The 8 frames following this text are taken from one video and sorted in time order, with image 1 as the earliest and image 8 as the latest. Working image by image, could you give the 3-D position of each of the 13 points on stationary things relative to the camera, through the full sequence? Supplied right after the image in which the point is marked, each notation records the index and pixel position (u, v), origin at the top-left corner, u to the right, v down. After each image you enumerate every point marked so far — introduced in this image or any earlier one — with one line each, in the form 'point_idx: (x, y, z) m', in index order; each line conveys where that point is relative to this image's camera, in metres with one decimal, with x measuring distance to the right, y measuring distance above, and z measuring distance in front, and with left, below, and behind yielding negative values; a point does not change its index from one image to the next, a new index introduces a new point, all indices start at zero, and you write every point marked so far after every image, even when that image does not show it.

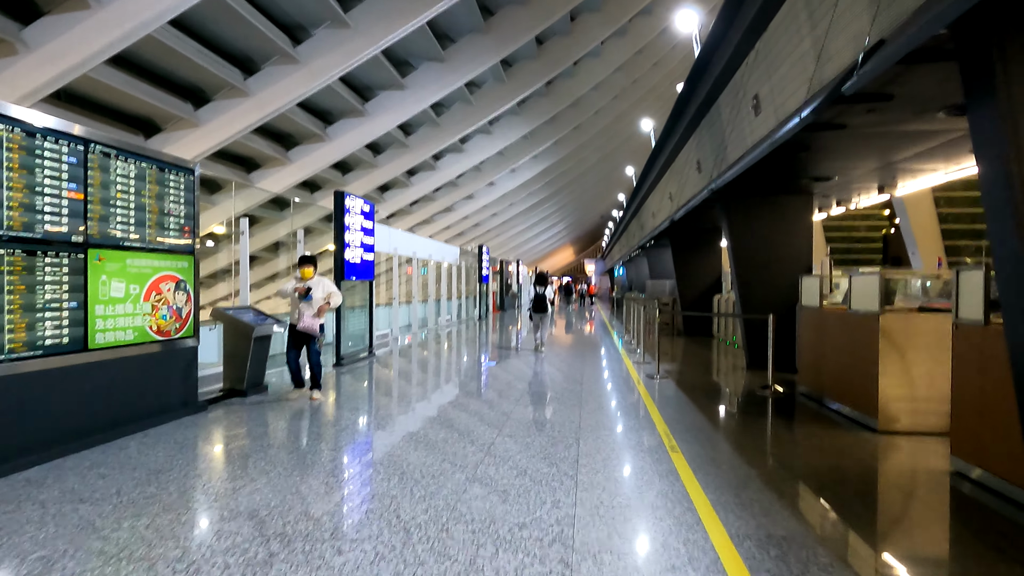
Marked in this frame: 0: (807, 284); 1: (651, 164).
0: (+3.3, 0.0, +7.3) m
1: (+3.3, +3.0, +15.8) m
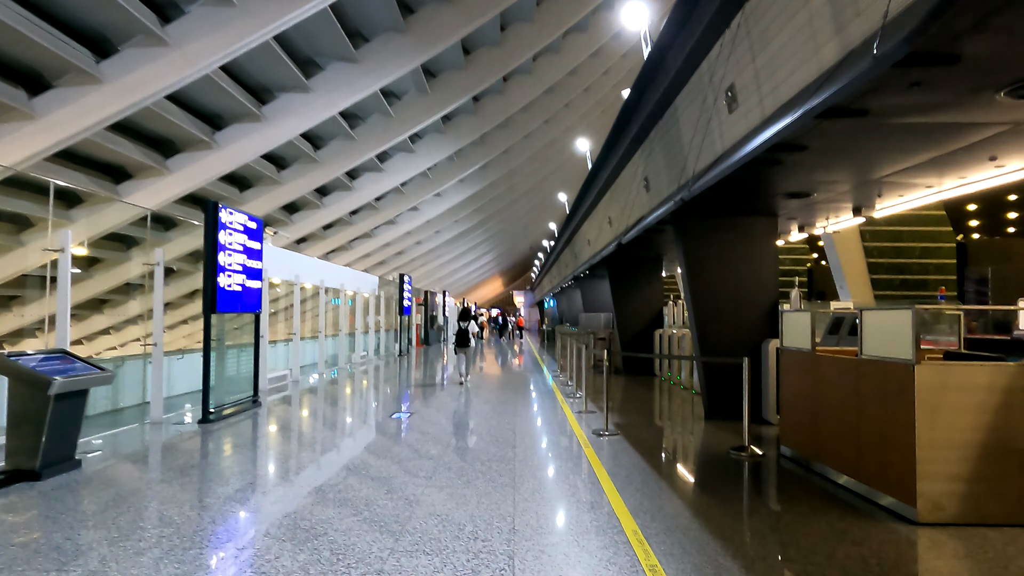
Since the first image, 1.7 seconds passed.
0: (+2.5, -0.3, +6.0) m
1: (+1.7, +2.2, +14.6) m
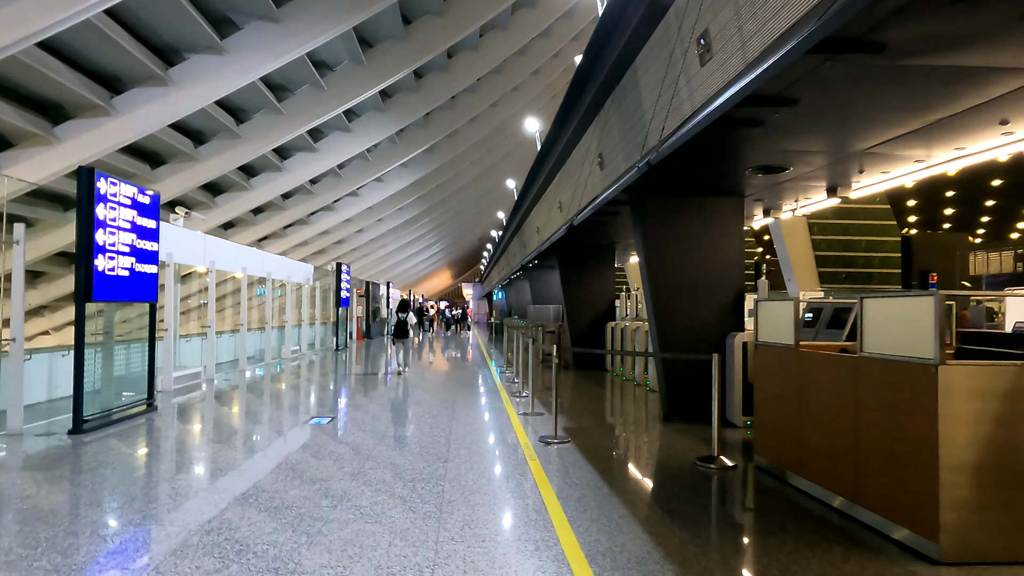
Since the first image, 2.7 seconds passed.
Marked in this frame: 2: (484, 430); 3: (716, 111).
0: (+2.0, -0.2, +5.2) m
1: (+0.5, +2.4, +13.6) m
2: (-0.3, -1.6, +7.8) m
3: (+1.4, +1.2, +4.5) m
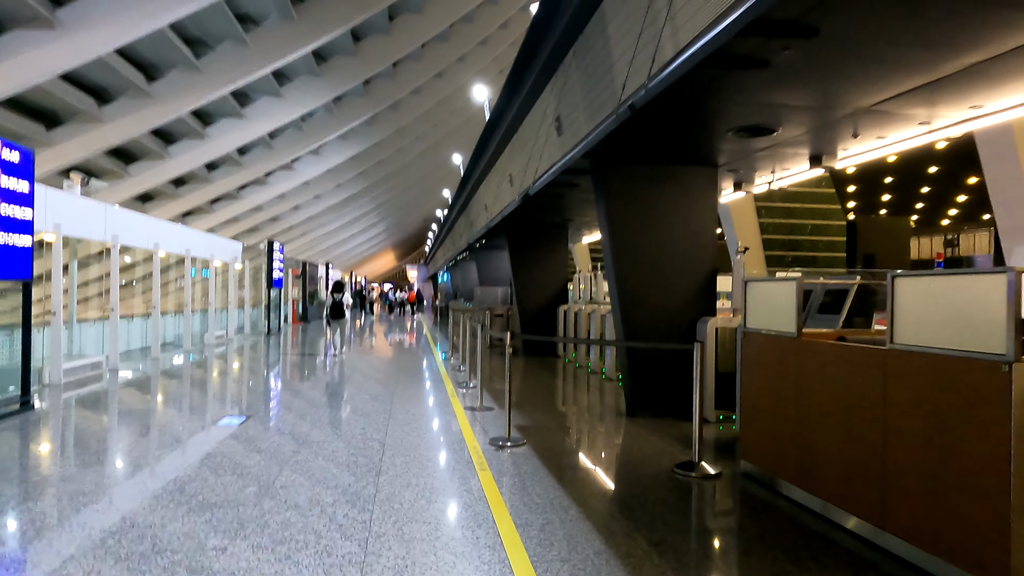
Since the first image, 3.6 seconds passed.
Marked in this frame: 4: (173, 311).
0: (+1.7, -0.1, +4.5) m
1: (-0.5, +2.8, +12.7) m
2: (-0.9, -1.3, +6.9) m
3: (+1.1, +1.3, +3.6) m
4: (-7.3, -0.5, +14.3) m
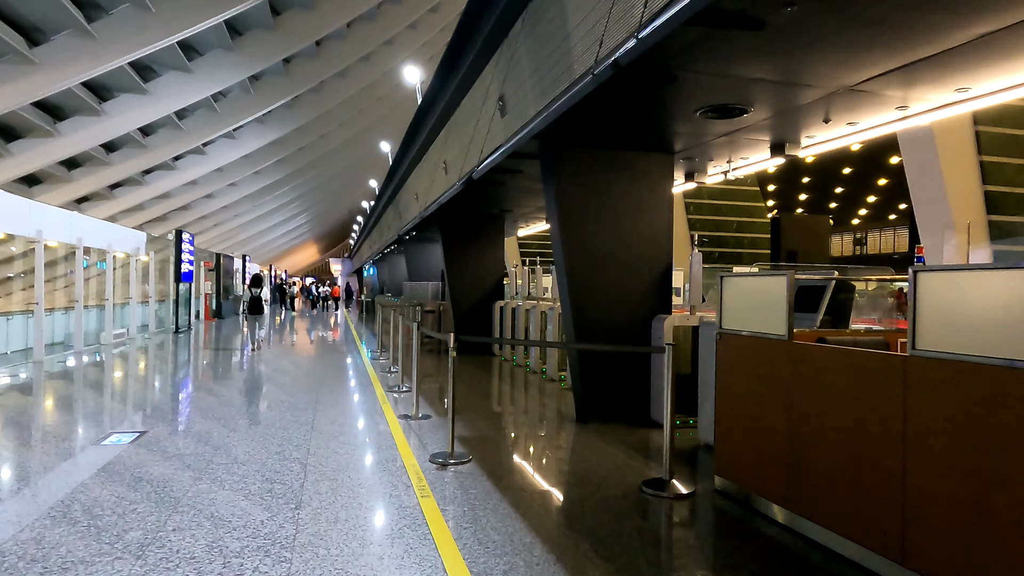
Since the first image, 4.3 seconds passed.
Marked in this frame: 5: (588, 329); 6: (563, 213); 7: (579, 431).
0: (+1.3, 0.0, +4.0) m
1: (-1.7, +2.9, +11.9) m
2: (-1.5, -1.3, +6.2) m
3: (+0.9, +1.3, +3.1) m
4: (-8.6, -0.4, +12.8) m
5: (+0.7, -0.4, +6.1) m
6: (+0.5, +0.7, +5.9) m
7: (+0.6, -1.3, +5.9) m
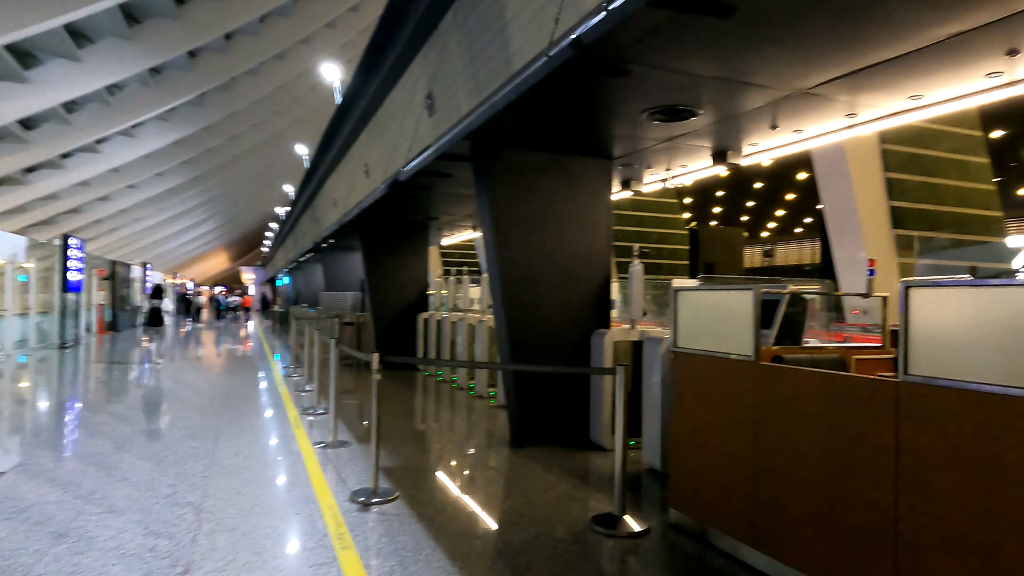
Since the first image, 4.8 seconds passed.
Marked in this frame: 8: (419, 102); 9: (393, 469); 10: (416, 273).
0: (+1.0, -0.1, +3.7) m
1: (-3.0, +2.7, +11.2) m
2: (-2.1, -1.4, +5.5) m
3: (+0.6, +1.2, +2.7) m
4: (-10.0, -0.6, +11.2) m
5: (+0.1, -0.5, +5.6) m
6: (-0.1, +0.6, +5.5) m
7: (0.0, -1.4, +5.5) m
8: (-0.9, +1.8, +6.4) m
9: (-0.9, -1.4, +5.0) m
10: (-1.7, +0.3, +11.8) m
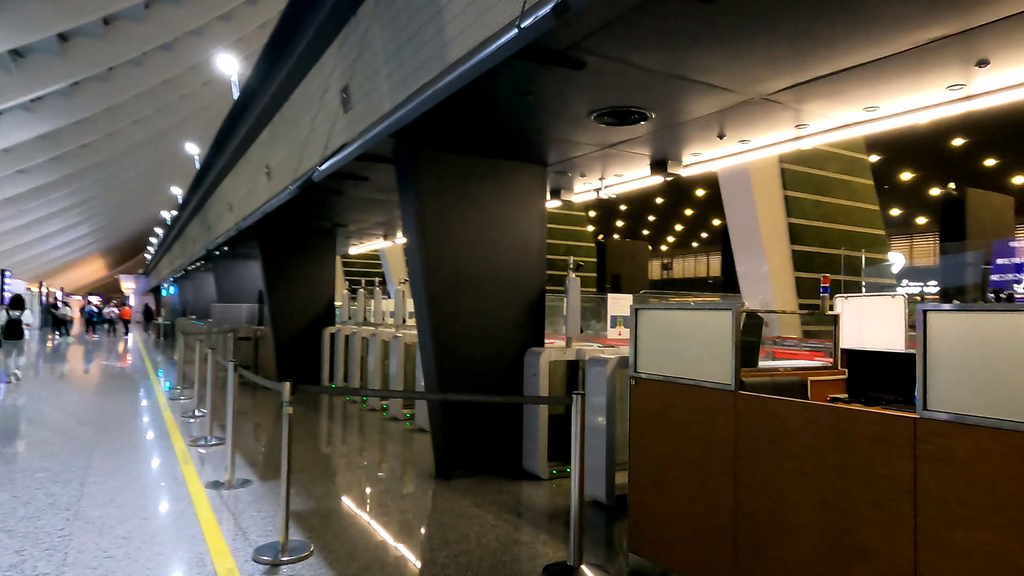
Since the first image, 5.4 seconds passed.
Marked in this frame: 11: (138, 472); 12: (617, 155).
0: (+0.7, -0.2, +3.3) m
1: (-4.3, +2.5, +10.2) m
2: (-2.6, -1.5, +4.6) m
3: (+0.5, +1.2, +2.4) m
4: (-11.2, -0.7, +9.1) m
5: (-0.5, -0.6, +5.1) m
6: (-0.7, +0.4, +5.0) m
7: (-0.5, -1.5, +4.9) m
8: (-1.6, +1.7, +5.7) m
9: (-1.4, -1.5, +4.3) m
10: (-3.2, +0.1, +11.0) m
11: (-3.1, -1.6, +5.5) m
12: (+0.8, +1.1, +5.3) m
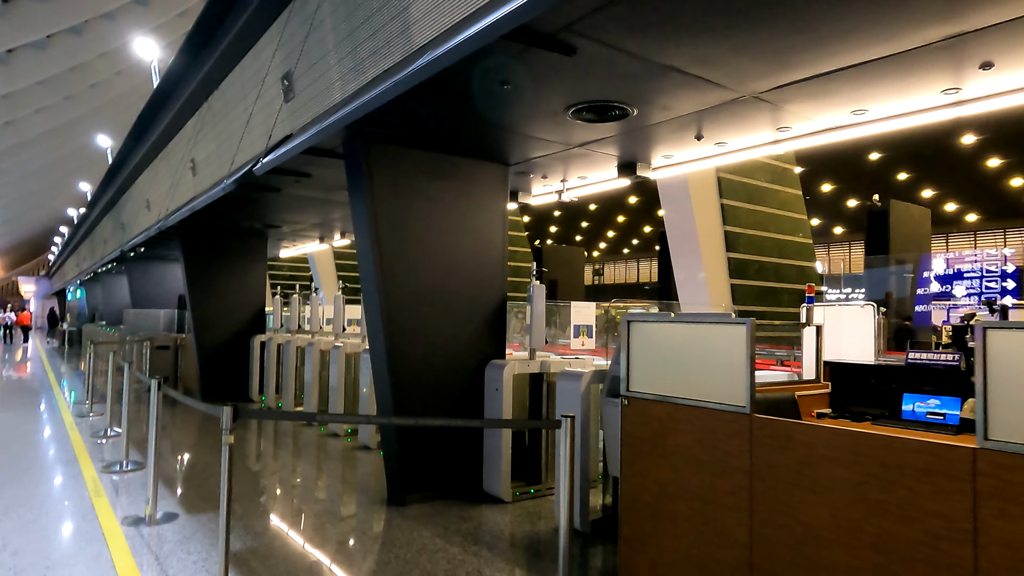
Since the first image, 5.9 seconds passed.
0: (+0.6, -0.3, +3.0) m
1: (-5.1, +2.5, +9.4) m
2: (-2.8, -1.5, +4.0) m
3: (+0.5, +1.1, +2.1) m
4: (-11.9, -0.7, +7.5) m
5: (-0.8, -0.7, +4.7) m
6: (-0.9, +0.4, +4.5) m
7: (-0.8, -1.5, +4.5) m
8: (-1.9, +1.6, +5.2) m
9: (-1.6, -1.5, +3.8) m
10: (-4.0, 0.0, +10.3) m
11: (-3.4, -1.6, +4.8) m
12: (+0.5, +1.0, +5.0) m
